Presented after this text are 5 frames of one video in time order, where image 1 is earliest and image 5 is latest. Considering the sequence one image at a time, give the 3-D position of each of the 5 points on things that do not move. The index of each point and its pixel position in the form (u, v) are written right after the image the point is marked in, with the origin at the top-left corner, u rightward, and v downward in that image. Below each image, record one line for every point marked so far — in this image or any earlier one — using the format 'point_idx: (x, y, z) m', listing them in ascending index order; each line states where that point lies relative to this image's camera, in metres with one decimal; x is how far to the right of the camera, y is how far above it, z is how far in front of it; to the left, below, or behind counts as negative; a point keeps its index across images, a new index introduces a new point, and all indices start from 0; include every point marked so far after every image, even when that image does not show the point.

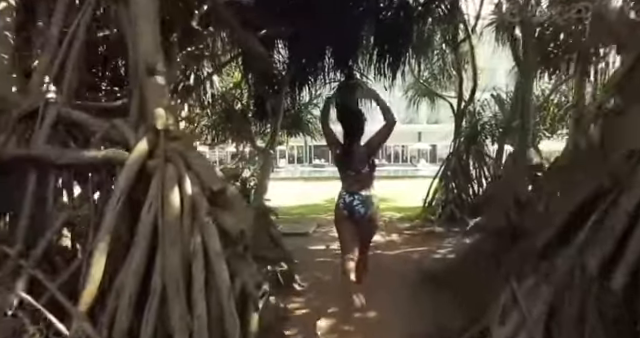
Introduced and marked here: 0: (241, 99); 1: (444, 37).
0: (-1.0, +0.8, +5.0) m
1: (+1.5, +1.6, +5.0) m
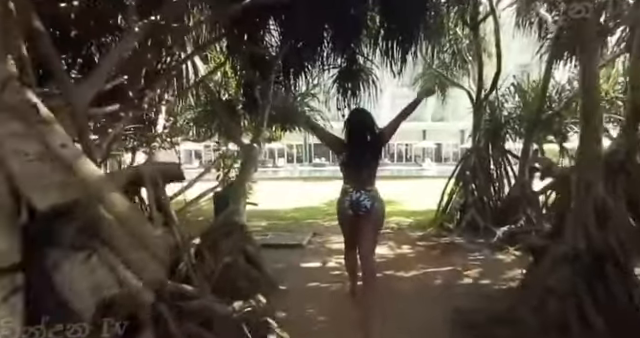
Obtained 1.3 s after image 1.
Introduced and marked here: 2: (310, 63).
0: (-1.0, +0.9, +4.4) m
1: (+1.5, +1.6, +4.3) m
2: (-0.1, +1.0, +3.9) m
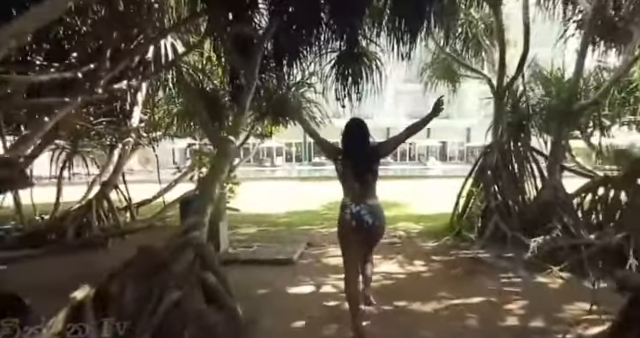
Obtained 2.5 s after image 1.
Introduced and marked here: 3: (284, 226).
0: (-1.0, +0.9, +3.9) m
1: (+1.4, +1.6, +3.8) m
2: (-0.1, +1.0, +3.4) m
3: (-0.4, -0.6, +4.2) m
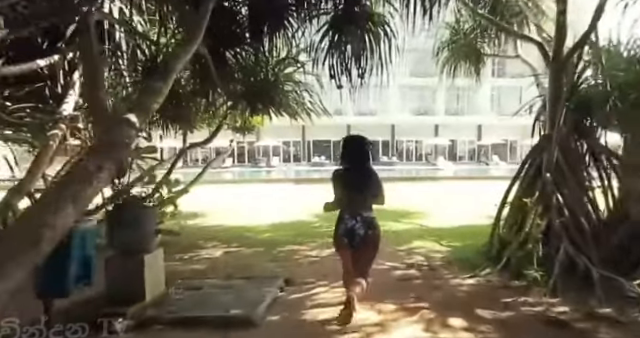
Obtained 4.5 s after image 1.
0: (-1.1, +0.8, +2.9) m
1: (+1.3, +1.6, +2.8) m
2: (-0.2, +1.0, +2.4) m
3: (-0.5, -0.7, +3.3) m
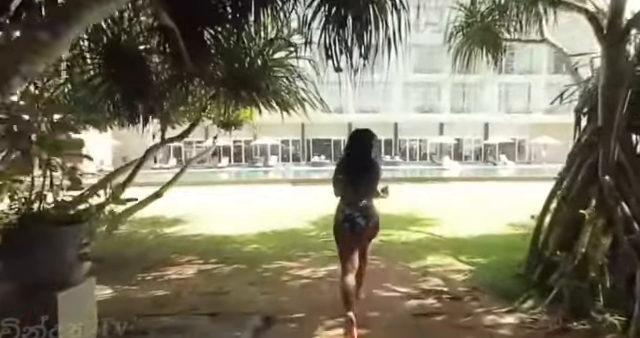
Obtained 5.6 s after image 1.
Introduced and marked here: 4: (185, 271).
0: (-1.1, +0.8, +2.4) m
1: (+1.3, +1.6, +2.3) m
2: (-0.2, +1.0, +1.9) m
3: (-0.5, -0.7, +2.7) m
4: (-0.9, -0.7, +2.8) m
